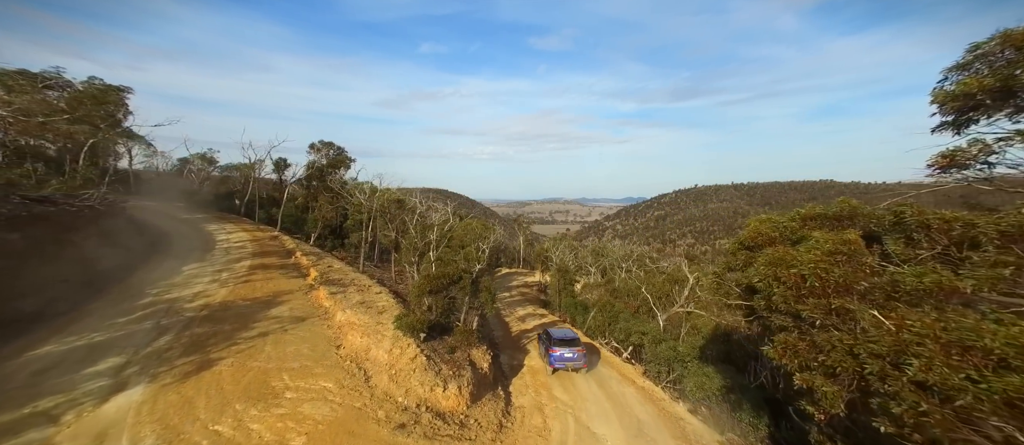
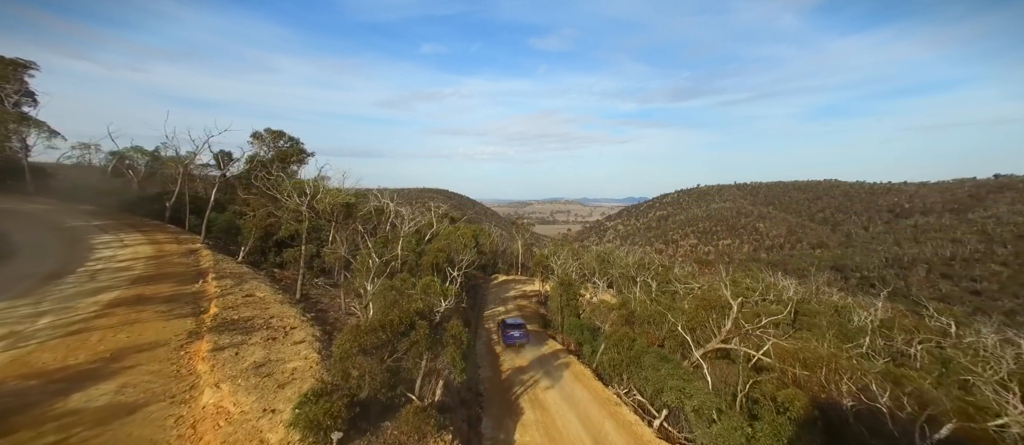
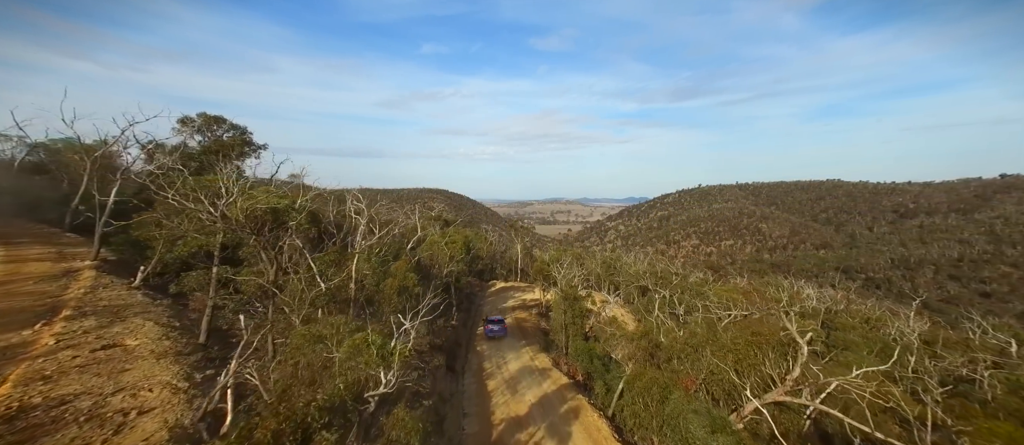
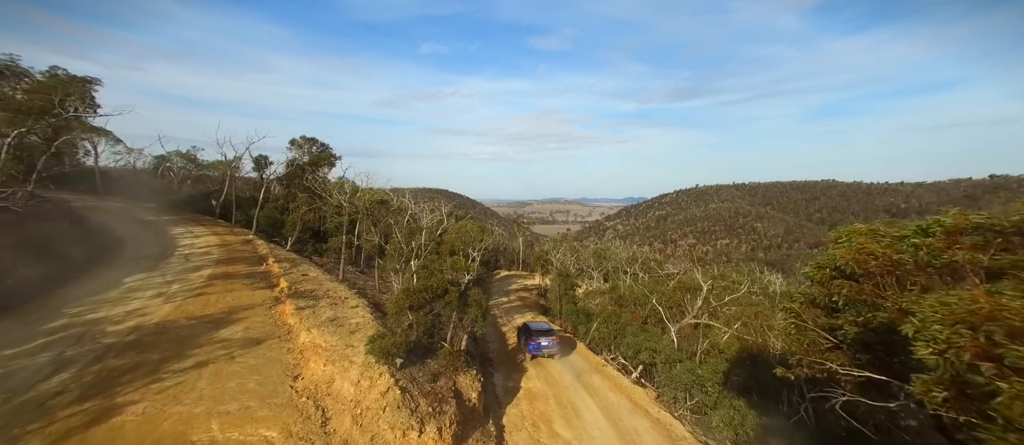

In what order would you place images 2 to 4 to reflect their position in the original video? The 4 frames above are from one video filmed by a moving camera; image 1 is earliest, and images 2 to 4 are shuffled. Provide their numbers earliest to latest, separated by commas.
4, 2, 3
